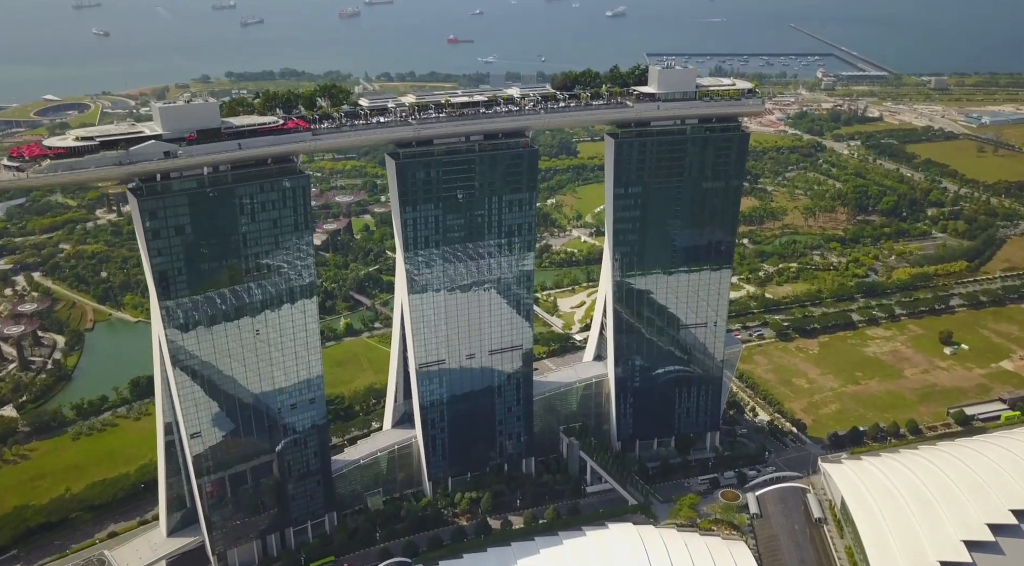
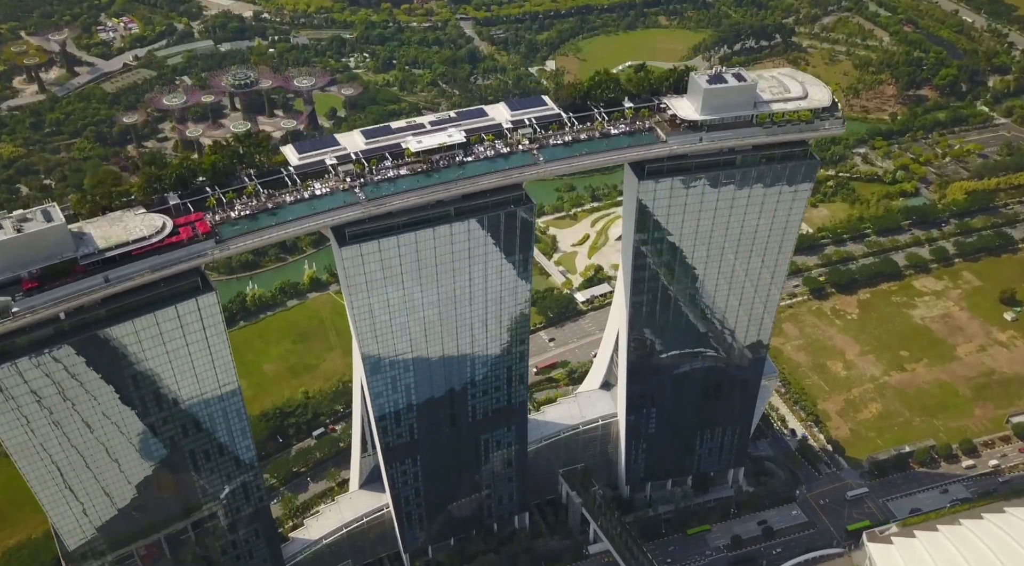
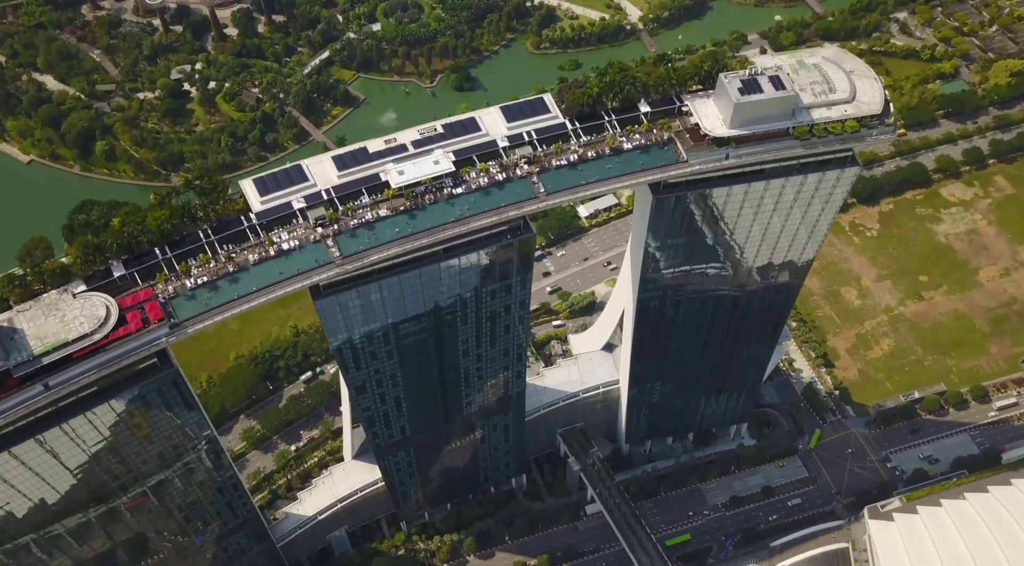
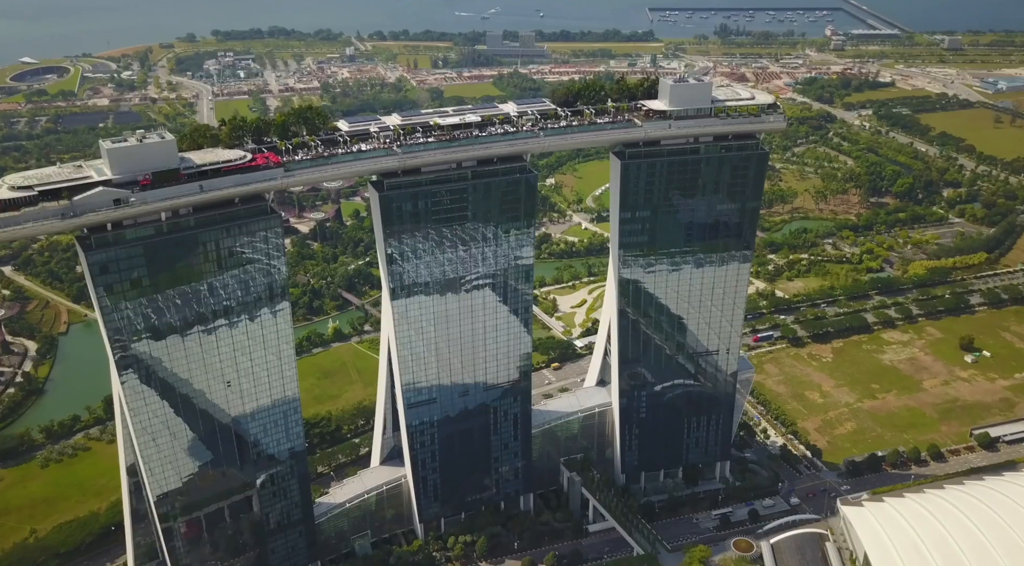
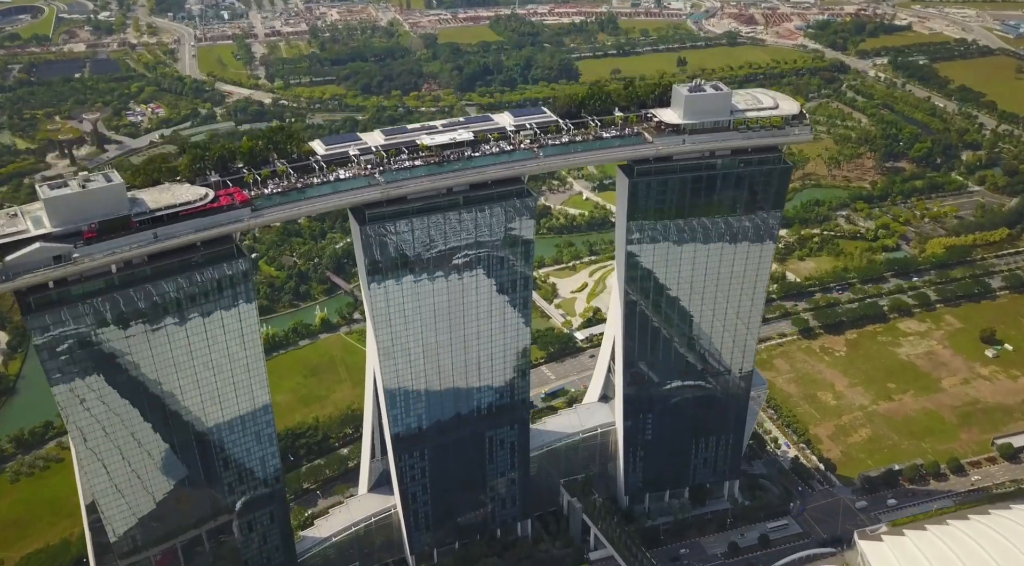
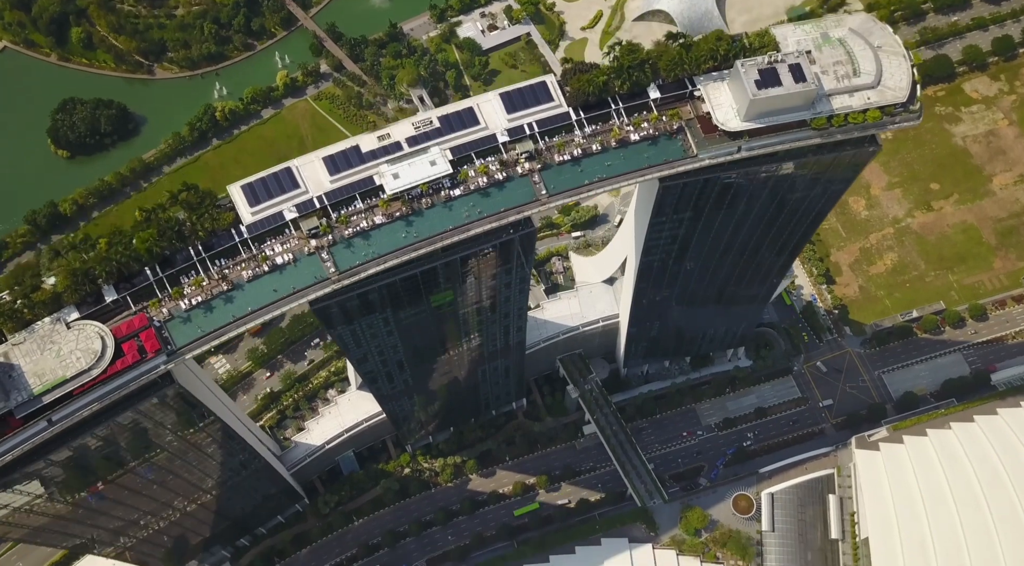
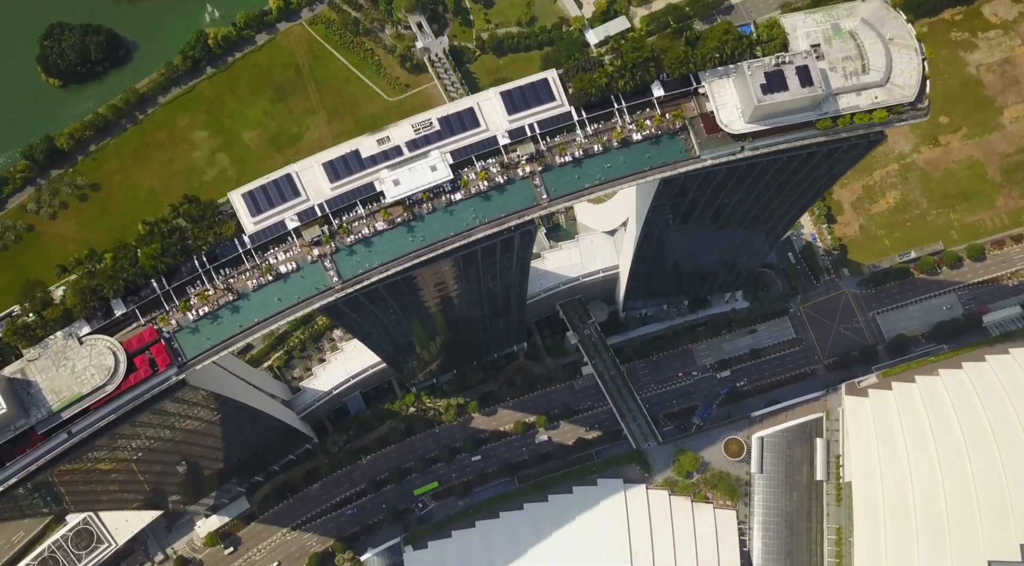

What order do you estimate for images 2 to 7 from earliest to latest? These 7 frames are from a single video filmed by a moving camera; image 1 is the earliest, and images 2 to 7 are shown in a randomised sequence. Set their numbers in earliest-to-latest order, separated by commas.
4, 5, 2, 3, 6, 7
